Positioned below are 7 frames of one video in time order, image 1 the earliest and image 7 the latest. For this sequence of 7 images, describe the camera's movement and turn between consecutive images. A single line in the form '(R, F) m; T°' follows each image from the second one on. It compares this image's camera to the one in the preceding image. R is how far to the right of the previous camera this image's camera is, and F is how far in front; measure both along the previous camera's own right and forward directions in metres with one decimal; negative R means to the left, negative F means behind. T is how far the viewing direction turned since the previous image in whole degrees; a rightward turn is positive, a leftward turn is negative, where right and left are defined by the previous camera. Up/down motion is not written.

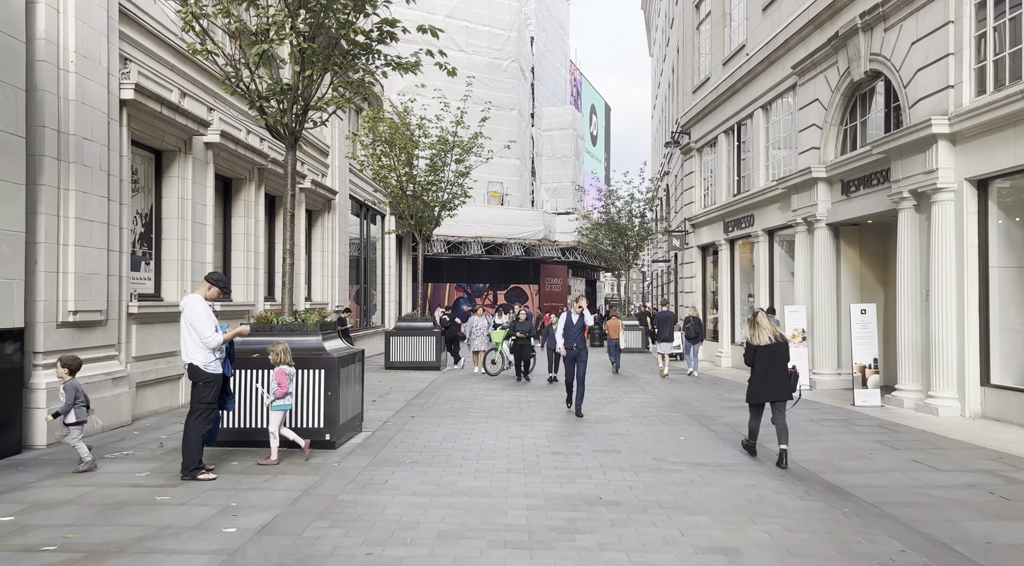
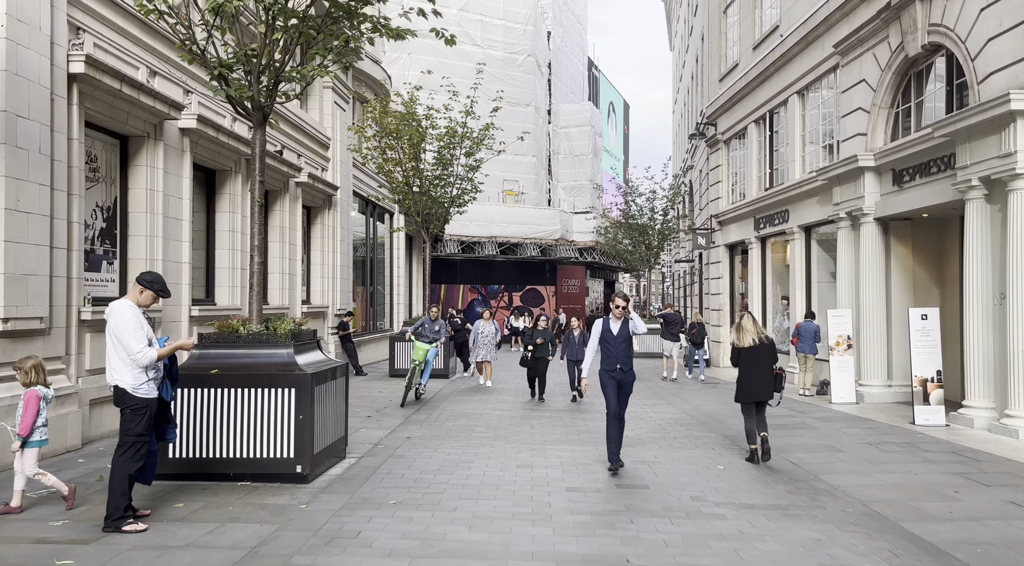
(+0.1, +1.4) m; -1°
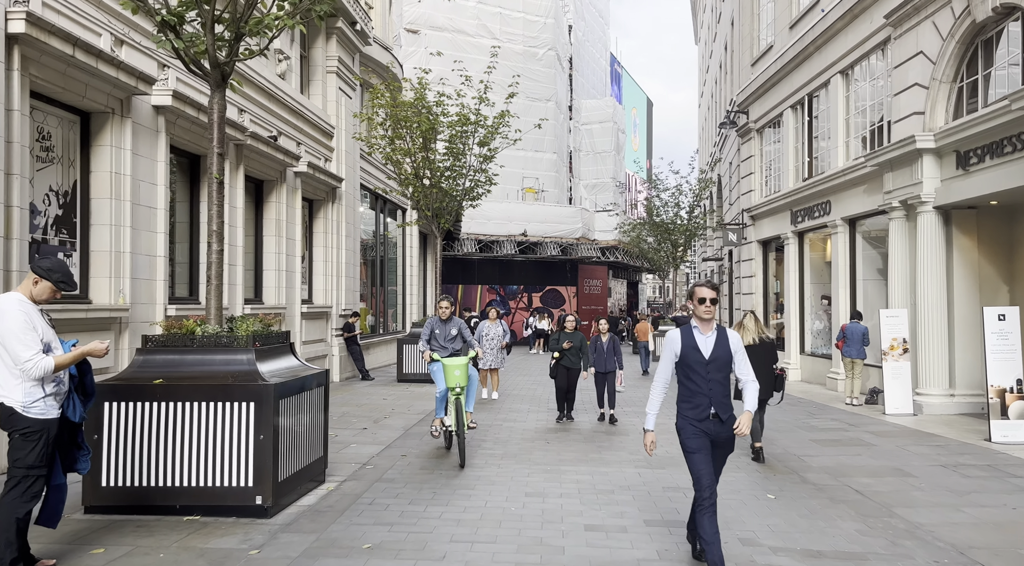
(+0.1, +1.3) m; -2°
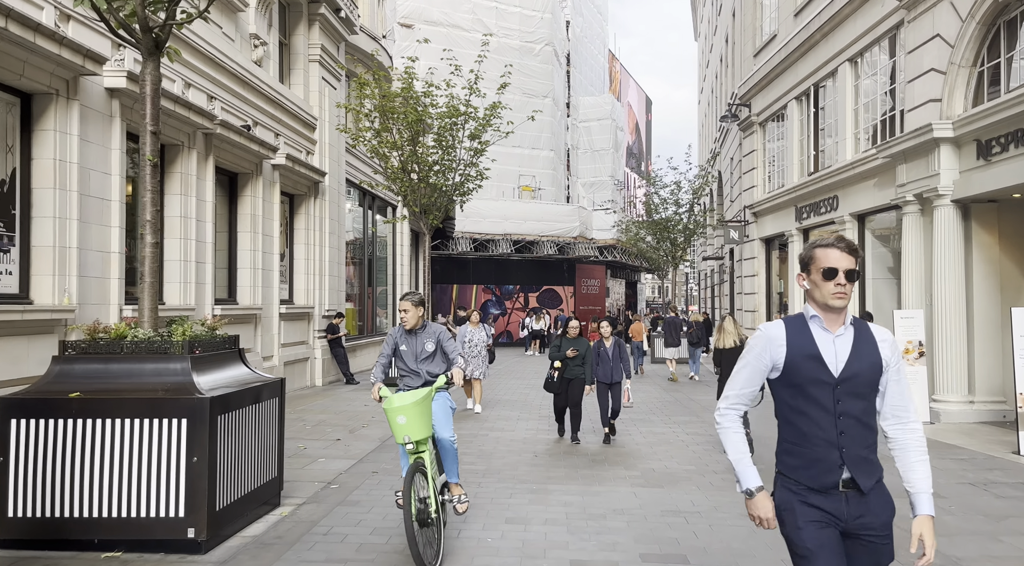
(+0.2, +0.8) m; 0°
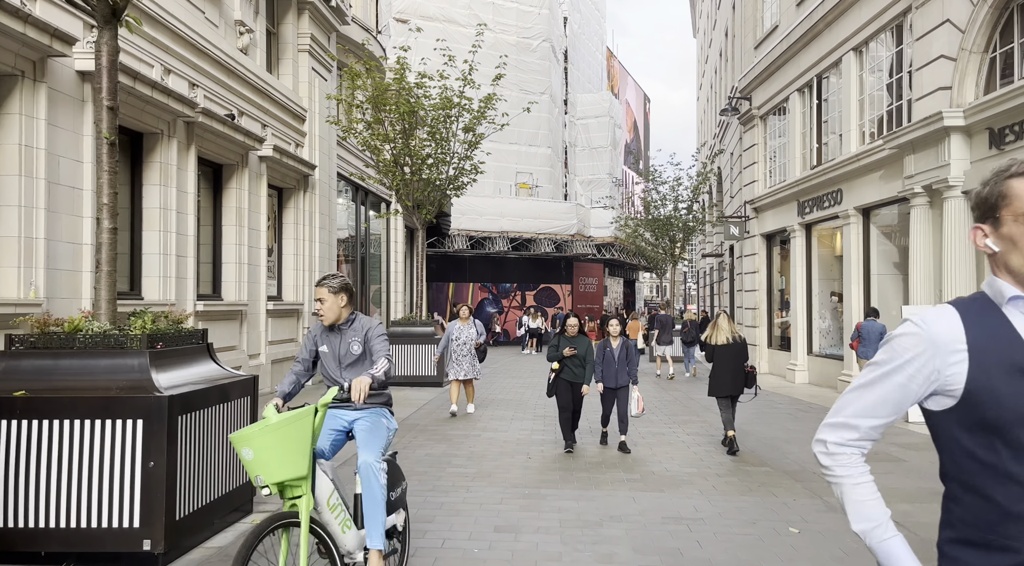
(+0.1, +0.4) m; 0°
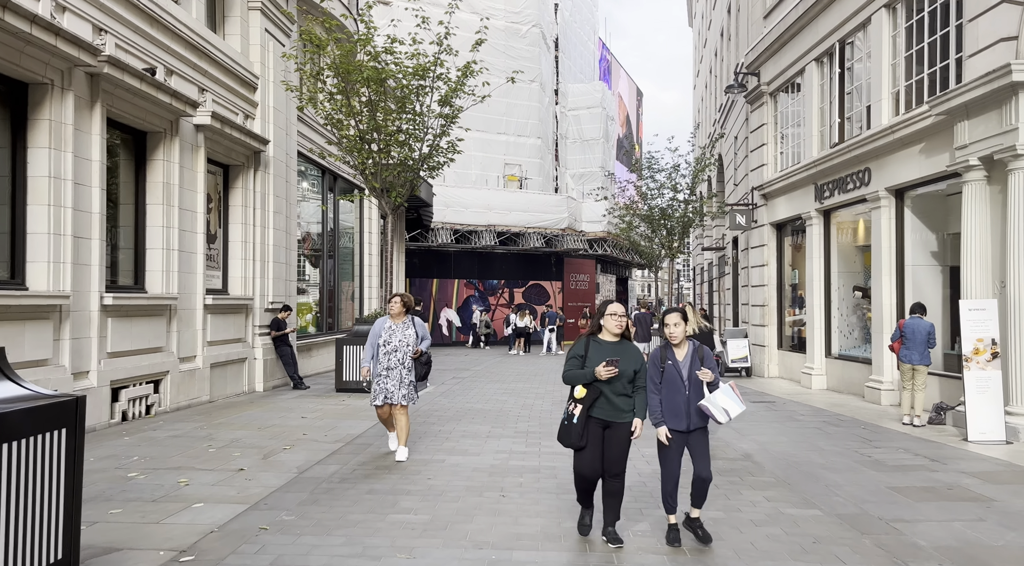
(+0.2, +1.9) m; +1°
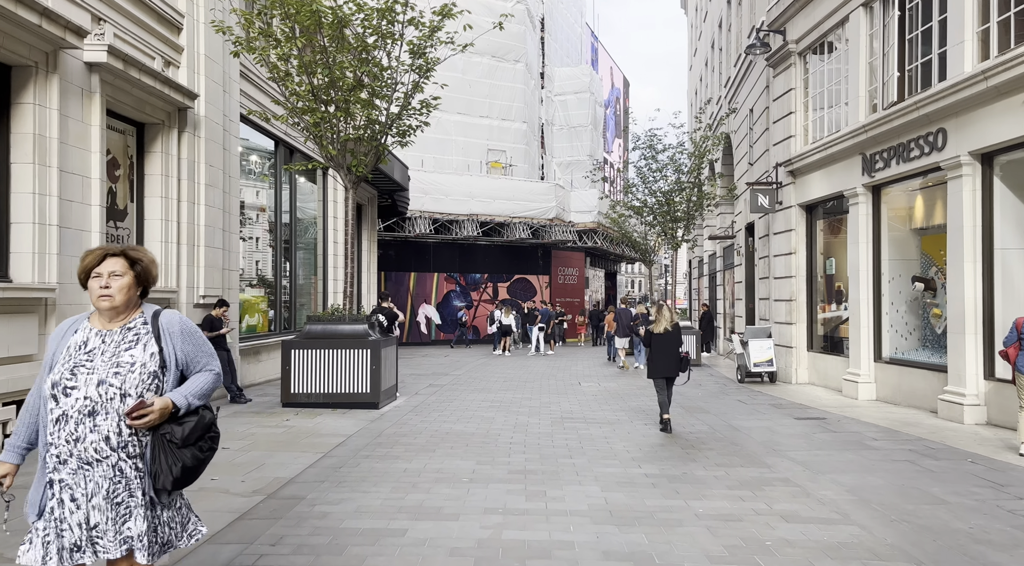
(-0.1, +2.6) m; +1°
